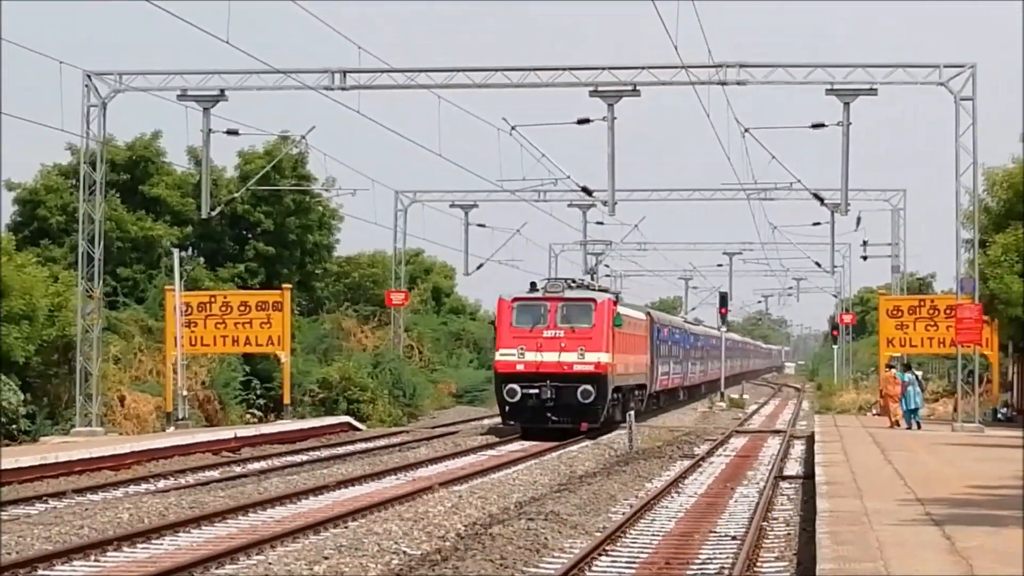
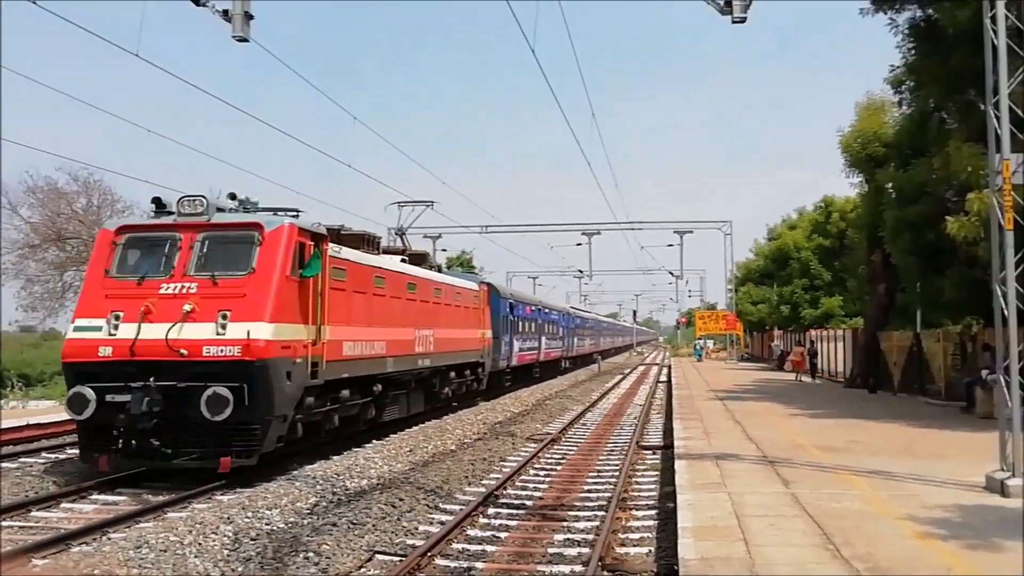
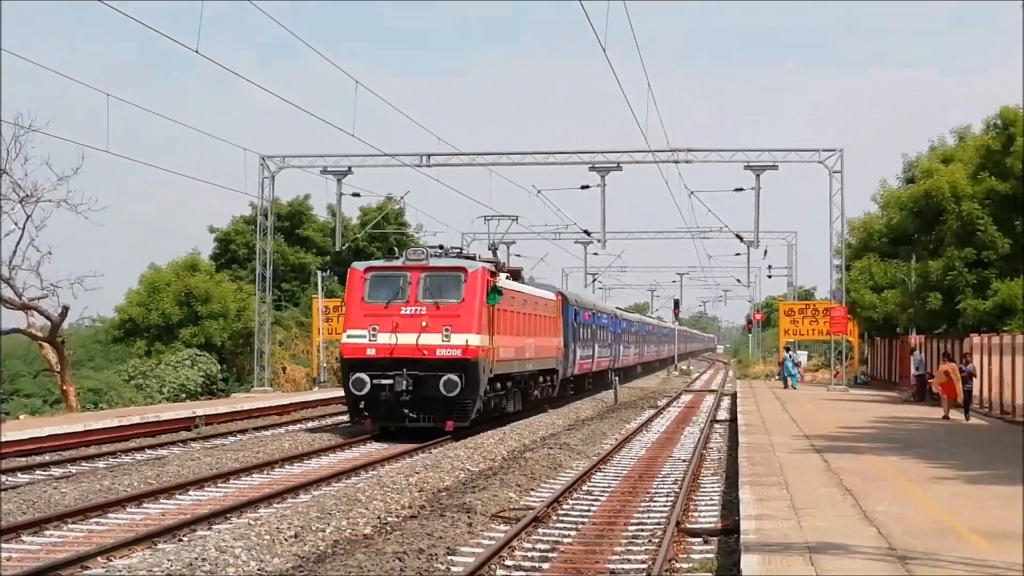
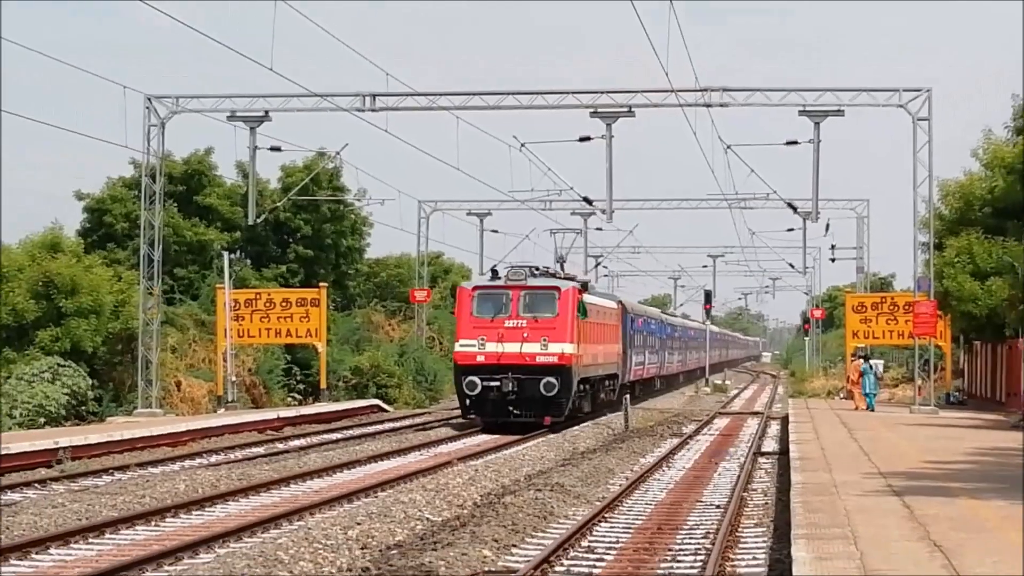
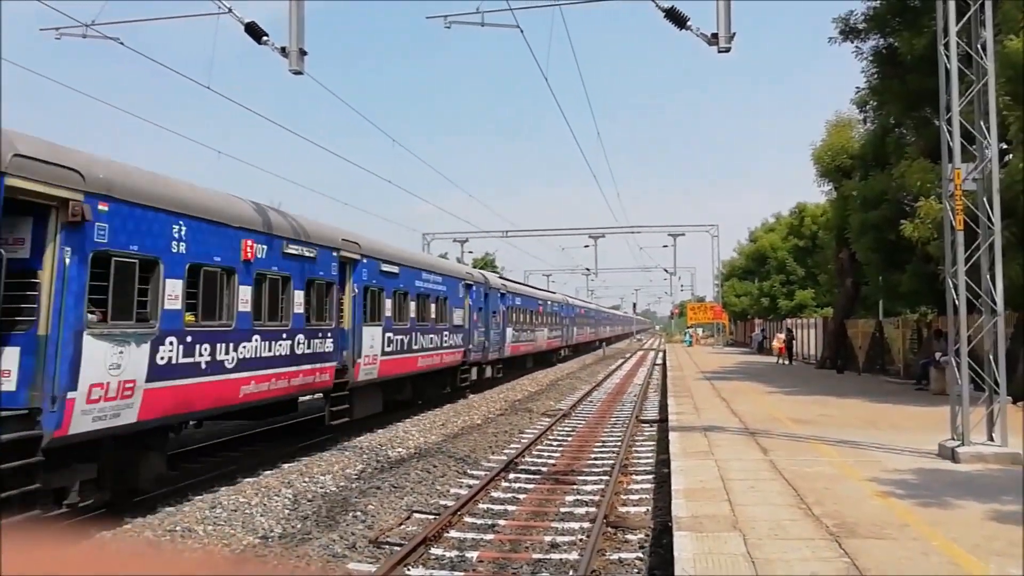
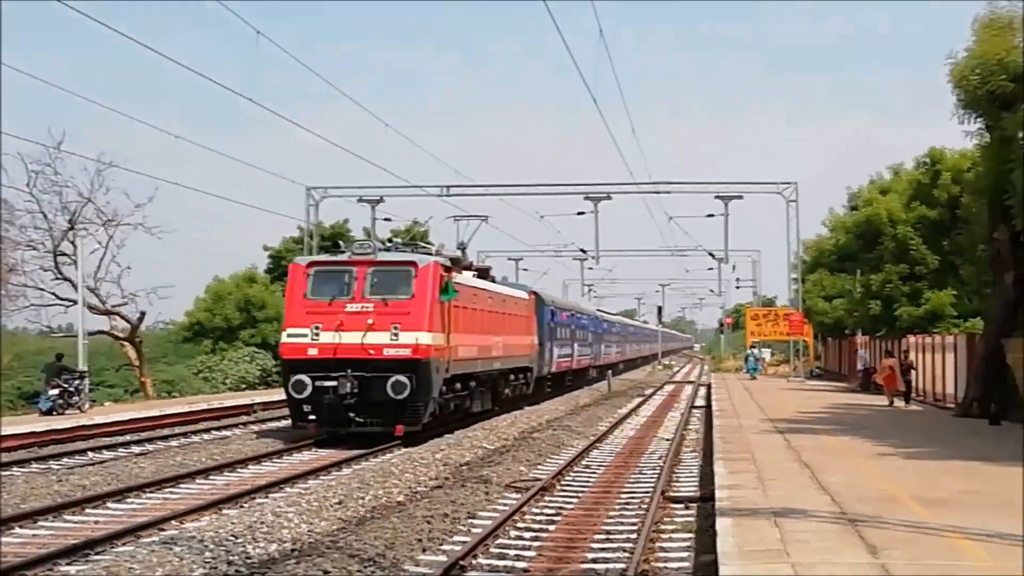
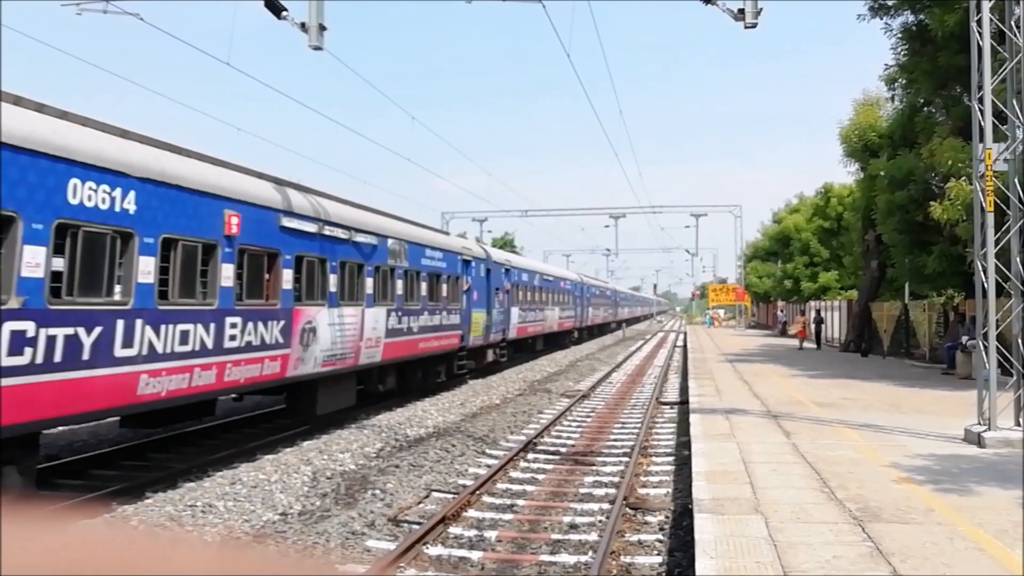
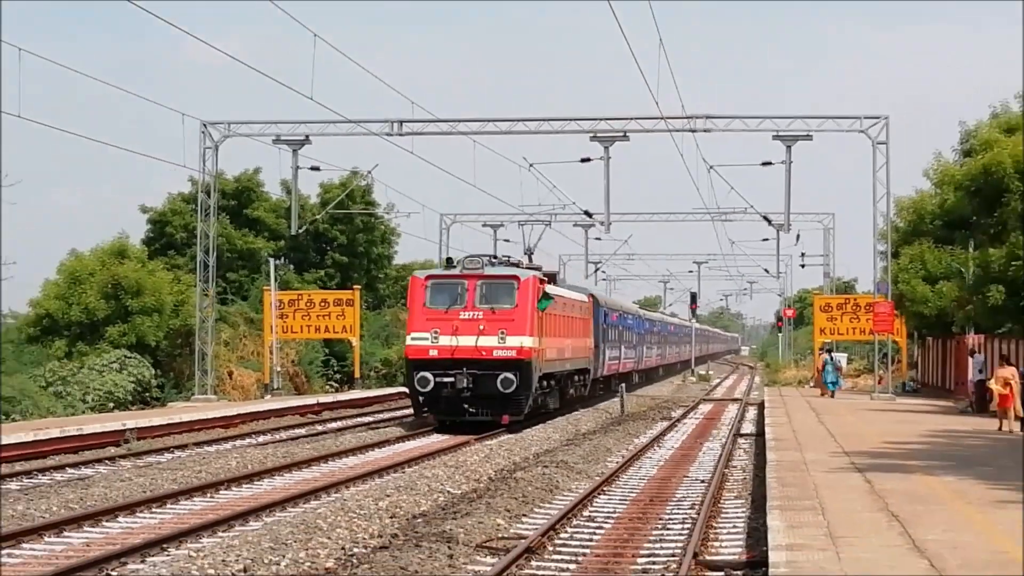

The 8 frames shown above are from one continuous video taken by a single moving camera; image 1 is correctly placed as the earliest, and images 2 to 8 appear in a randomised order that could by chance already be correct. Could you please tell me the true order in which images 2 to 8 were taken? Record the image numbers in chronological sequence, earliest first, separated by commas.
4, 8, 3, 6, 2, 5, 7
